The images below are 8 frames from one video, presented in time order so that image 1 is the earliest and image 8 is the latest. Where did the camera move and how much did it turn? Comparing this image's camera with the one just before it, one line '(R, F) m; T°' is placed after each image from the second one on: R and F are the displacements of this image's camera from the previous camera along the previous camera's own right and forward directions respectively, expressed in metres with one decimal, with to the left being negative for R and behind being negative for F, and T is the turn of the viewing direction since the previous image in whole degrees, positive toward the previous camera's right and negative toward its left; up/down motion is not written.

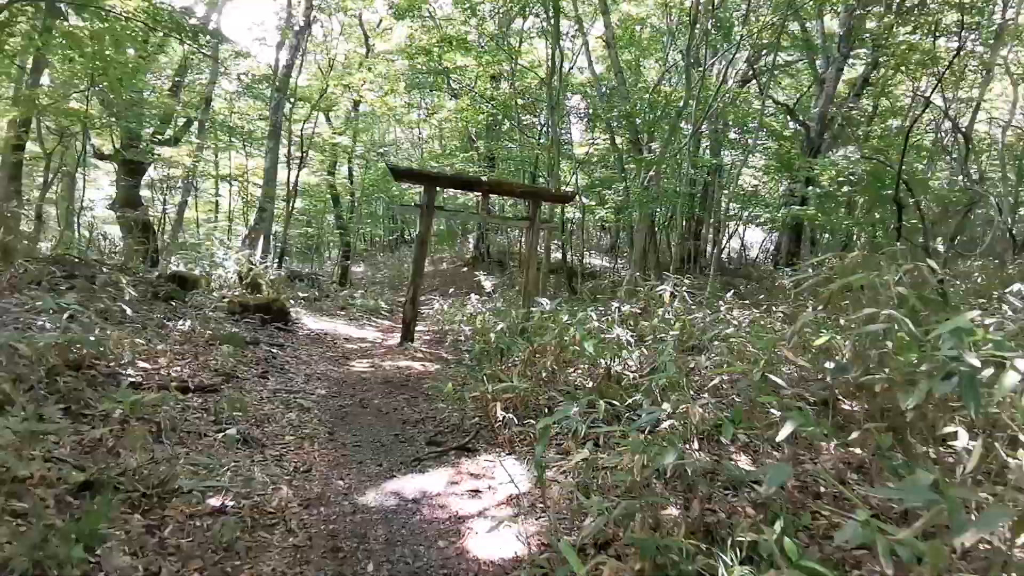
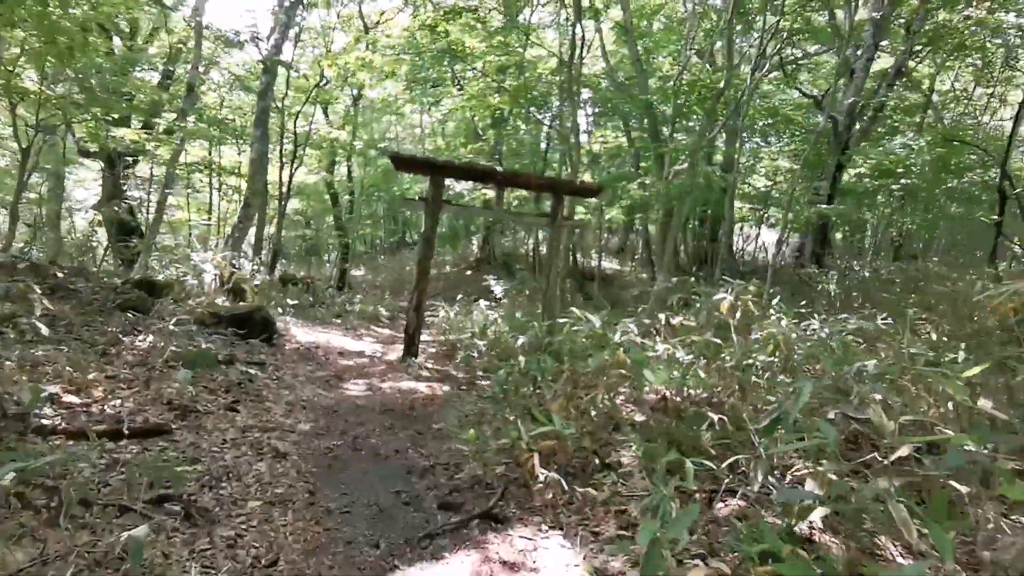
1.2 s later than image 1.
(-0.2, +1.1) m; 0°
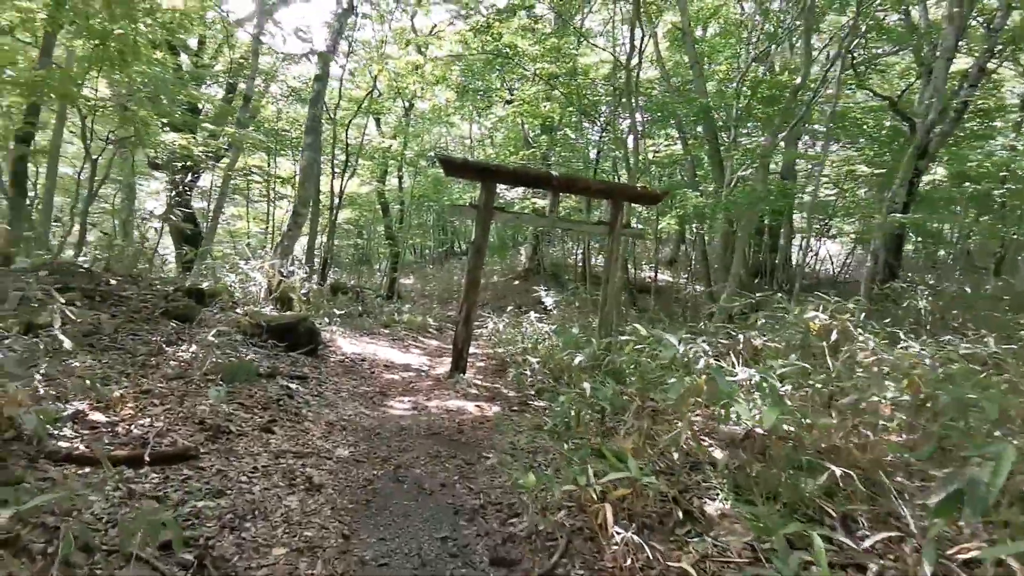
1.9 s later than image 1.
(-0.1, +0.5) m; -5°
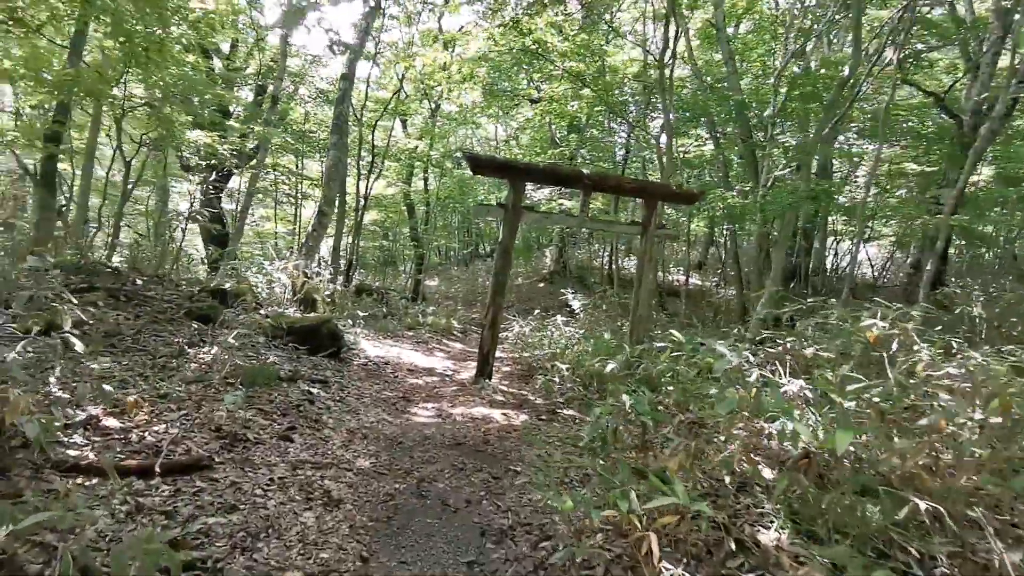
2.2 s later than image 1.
(0.0, +0.2) m; -3°
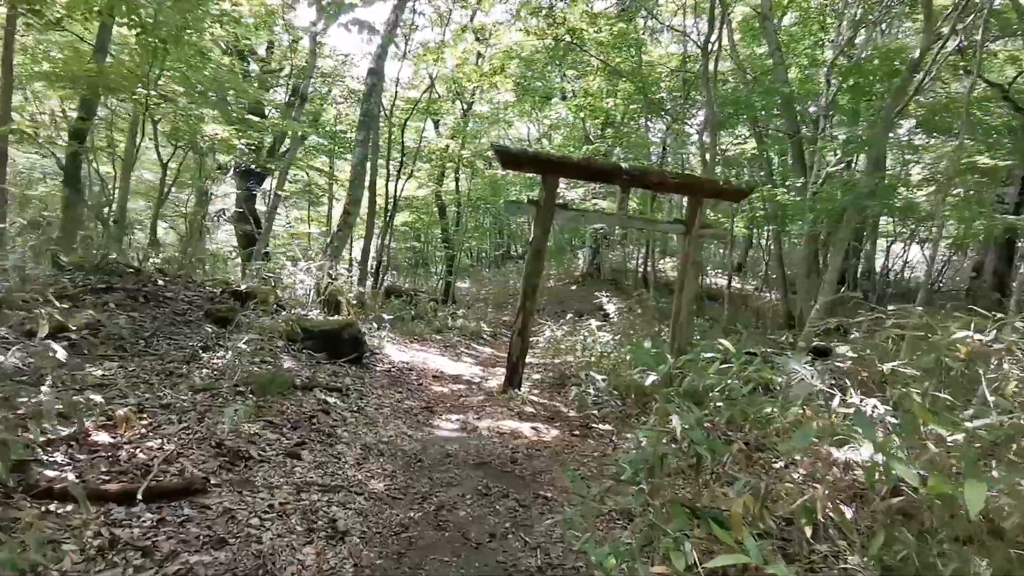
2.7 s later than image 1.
(0.0, +0.4) m; -3°
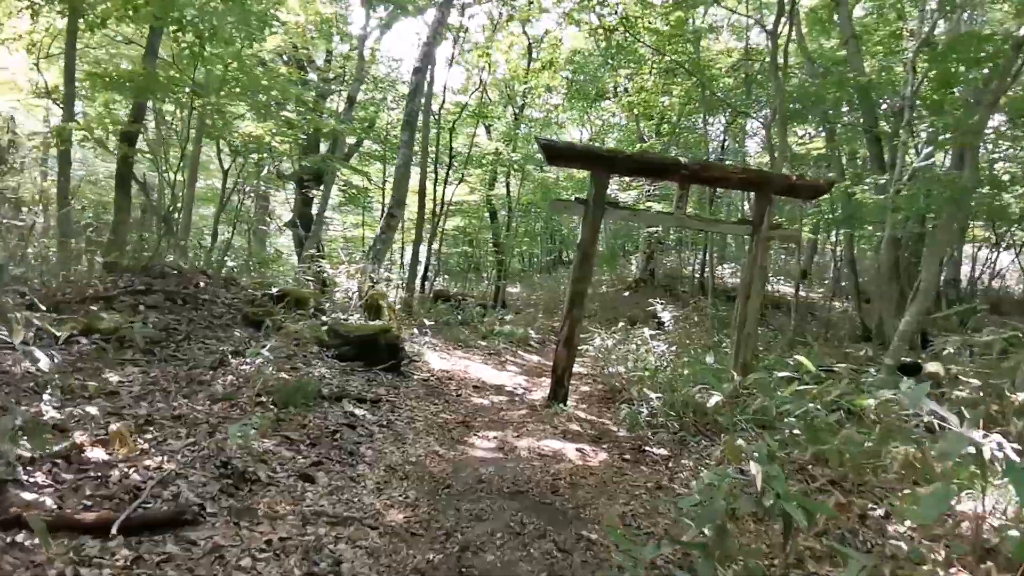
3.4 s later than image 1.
(+0.1, +0.5) m; -5°
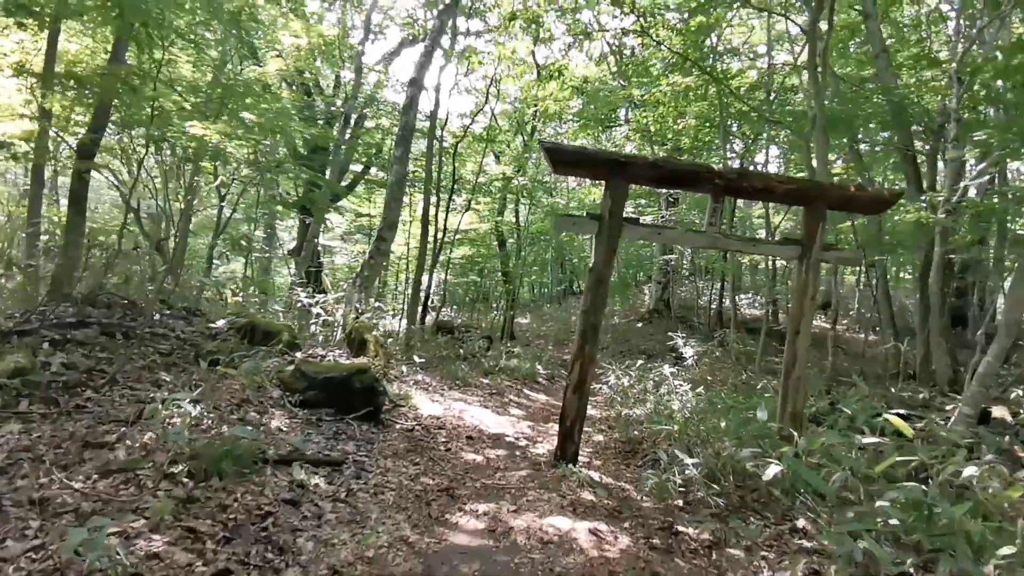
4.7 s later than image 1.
(+0.1, +0.9) m; -1°
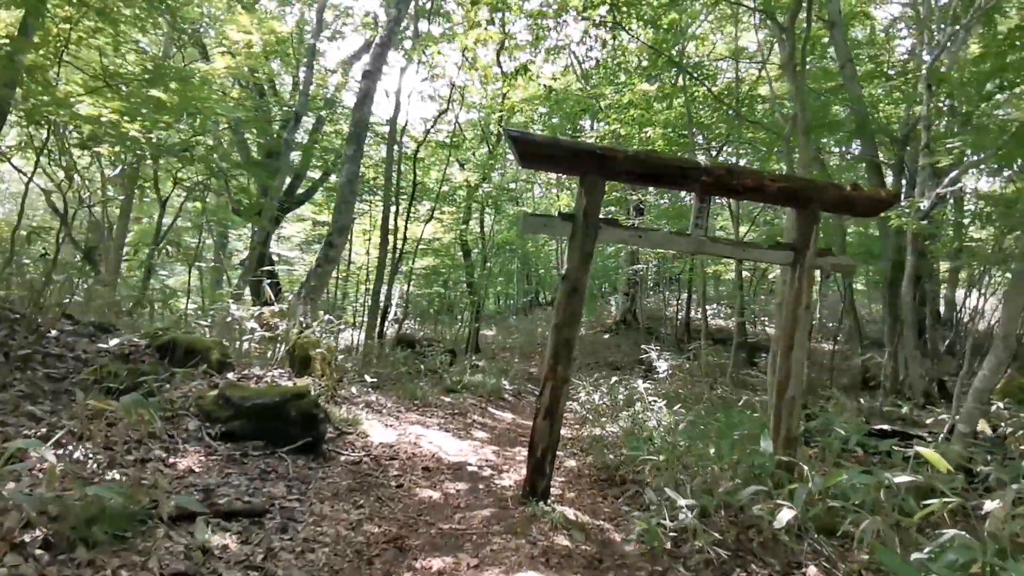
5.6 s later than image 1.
(0.0, +0.6) m; +4°
